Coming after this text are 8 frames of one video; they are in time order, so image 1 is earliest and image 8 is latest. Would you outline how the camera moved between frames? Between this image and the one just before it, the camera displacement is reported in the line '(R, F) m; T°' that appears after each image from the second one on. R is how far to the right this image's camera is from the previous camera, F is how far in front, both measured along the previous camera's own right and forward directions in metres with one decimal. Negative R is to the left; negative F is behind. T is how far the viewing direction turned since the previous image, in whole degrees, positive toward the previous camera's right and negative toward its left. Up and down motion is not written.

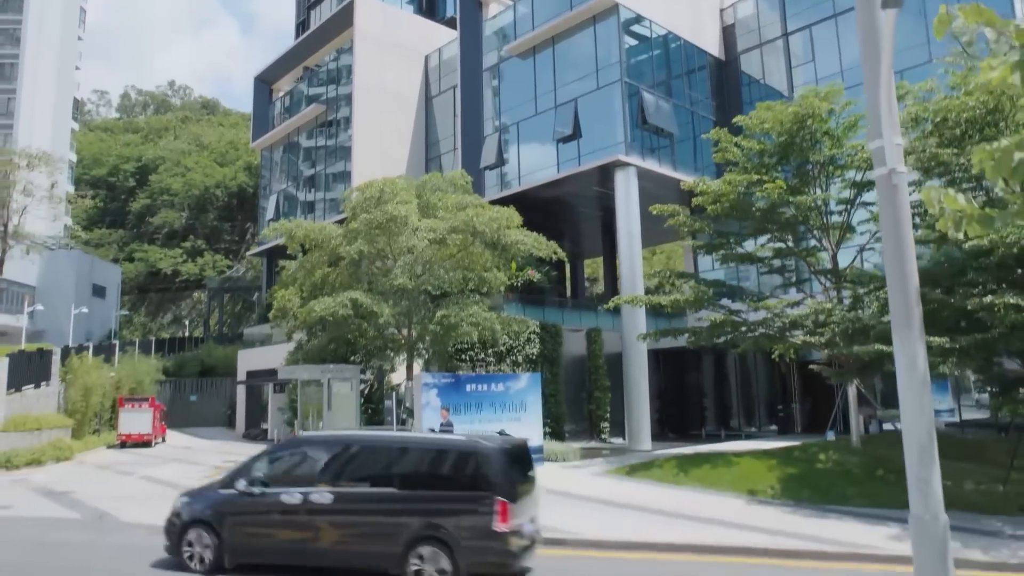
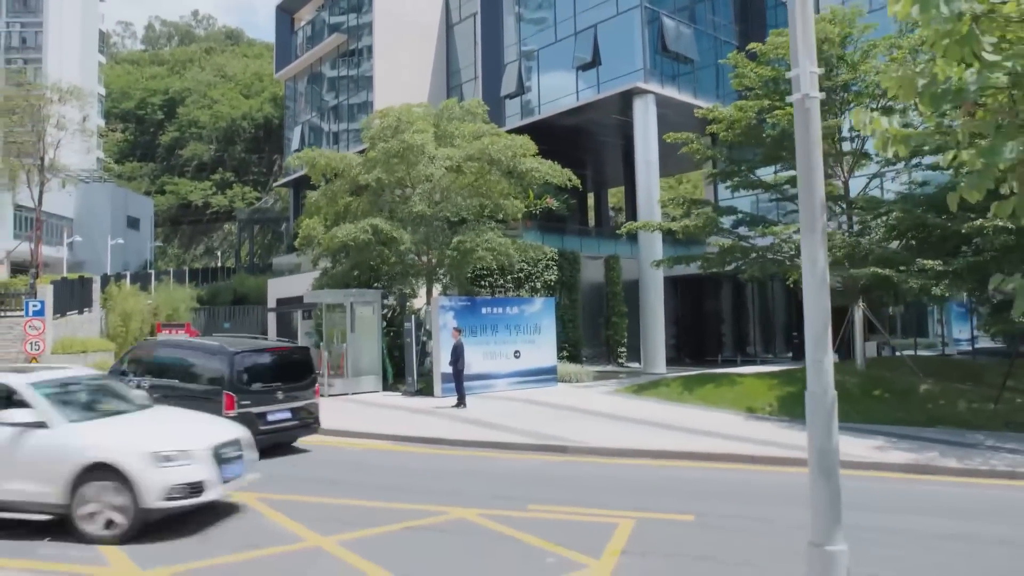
(+0.3, -0.6) m; -2°
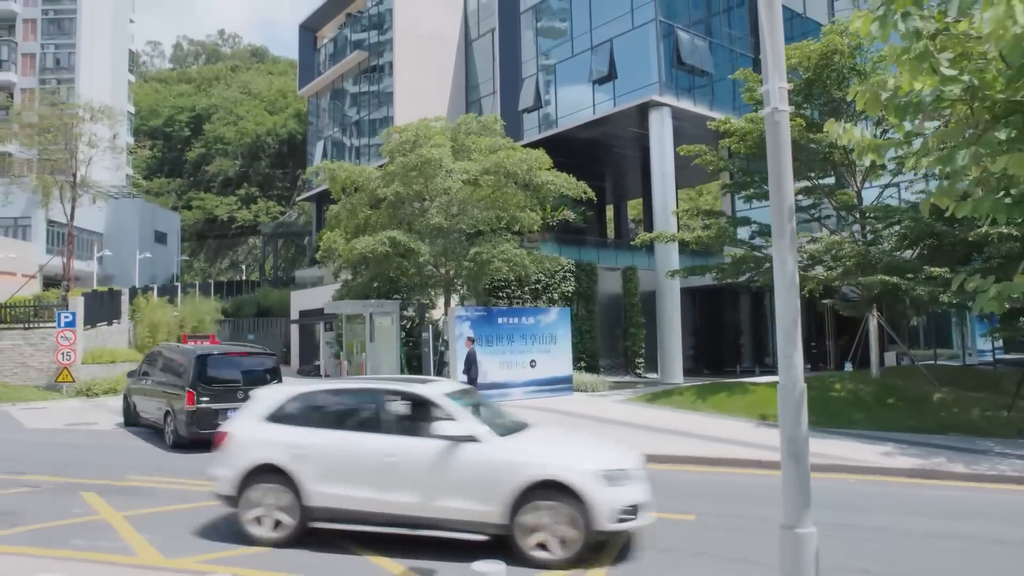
(+0.2, -0.3) m; -2°
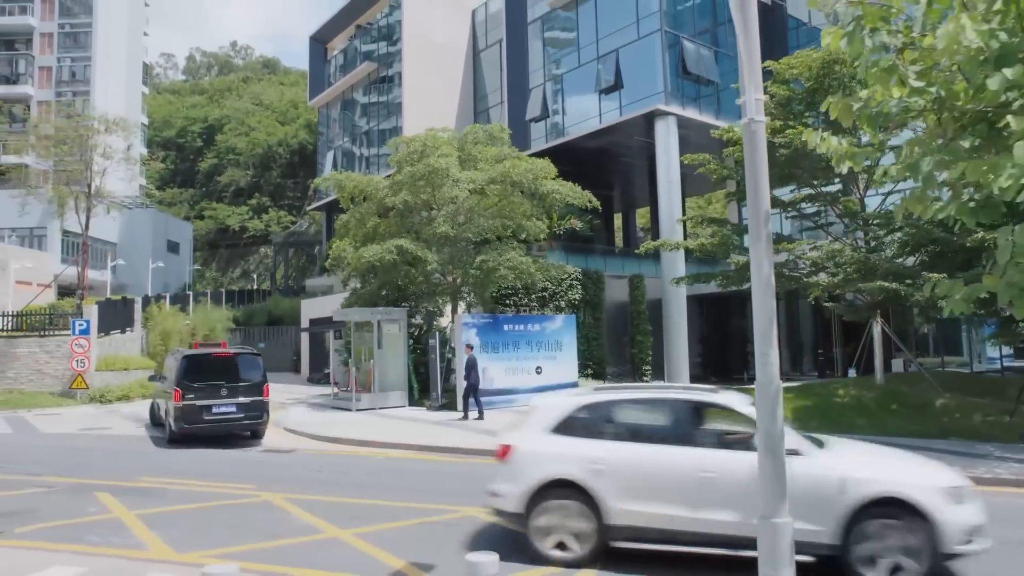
(+0.1, -0.2) m; -1°
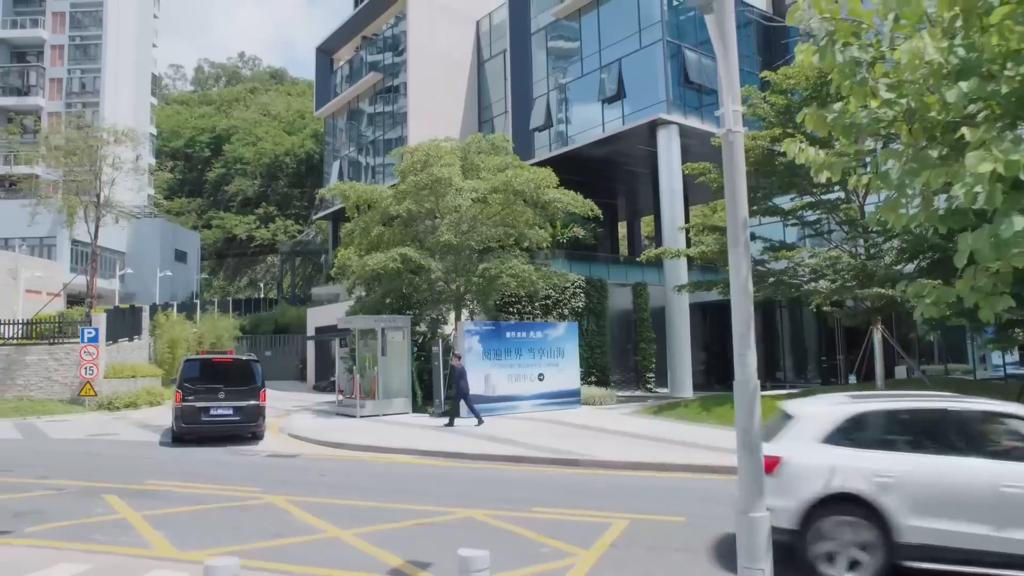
(+0.1, -0.2) m; 0°
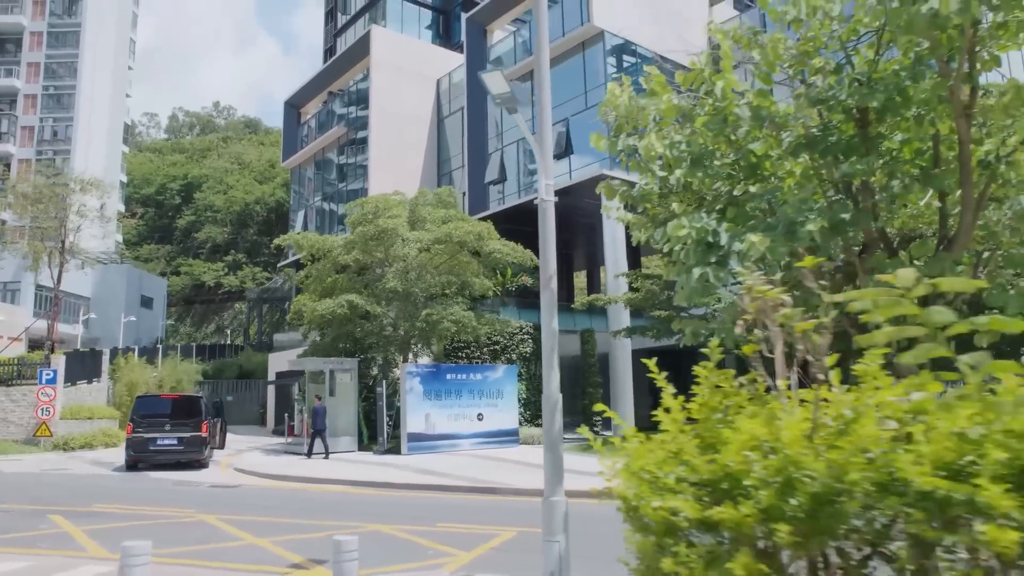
(+0.9, -1.3) m; +2°
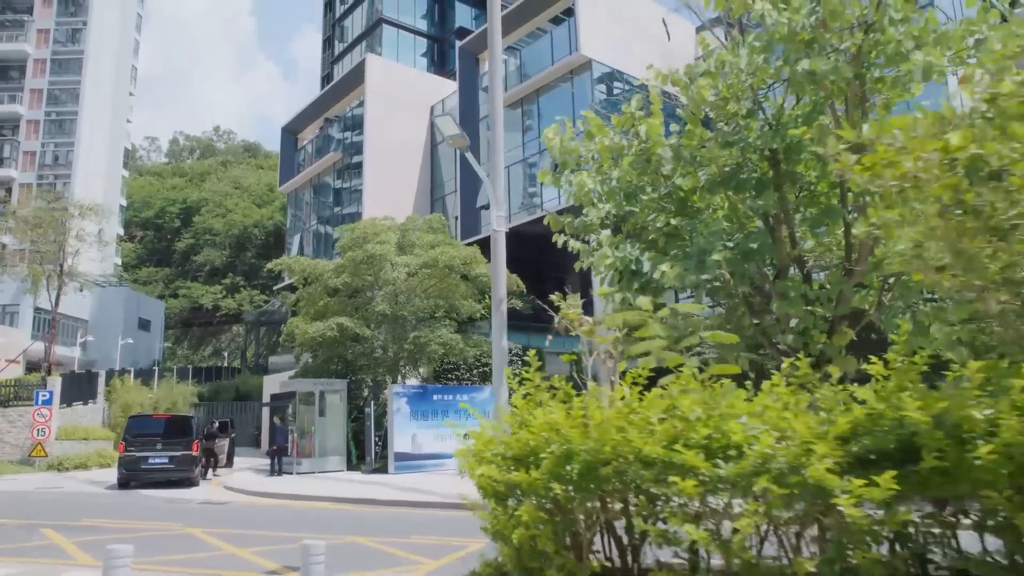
(+0.4, -0.5) m; 0°
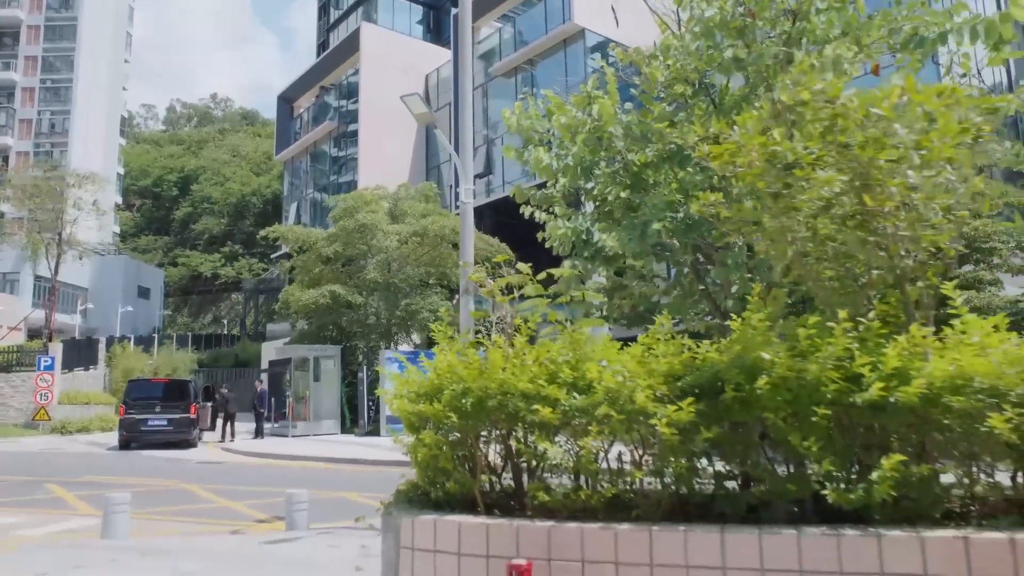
(+0.3, -0.5) m; 0°
